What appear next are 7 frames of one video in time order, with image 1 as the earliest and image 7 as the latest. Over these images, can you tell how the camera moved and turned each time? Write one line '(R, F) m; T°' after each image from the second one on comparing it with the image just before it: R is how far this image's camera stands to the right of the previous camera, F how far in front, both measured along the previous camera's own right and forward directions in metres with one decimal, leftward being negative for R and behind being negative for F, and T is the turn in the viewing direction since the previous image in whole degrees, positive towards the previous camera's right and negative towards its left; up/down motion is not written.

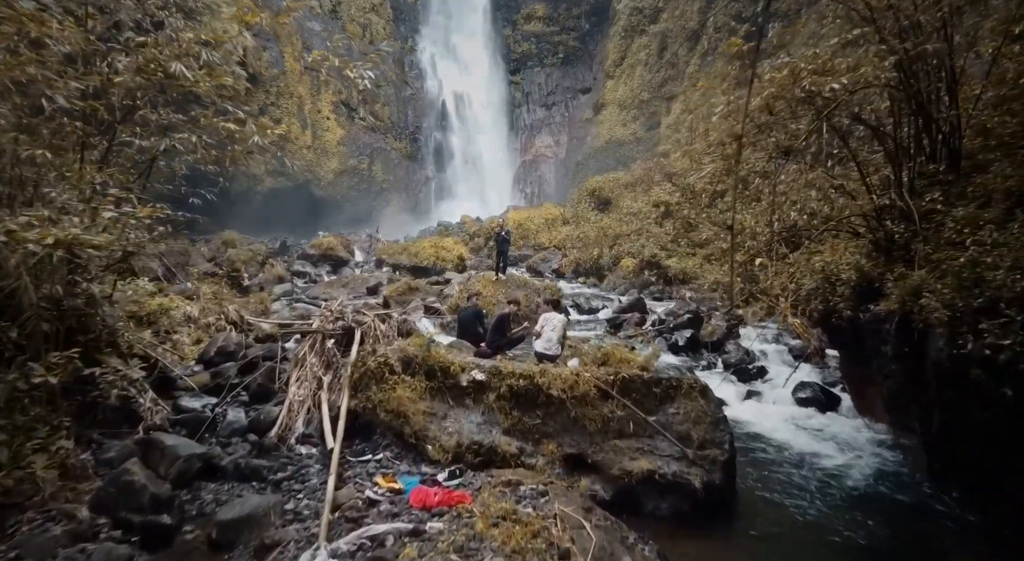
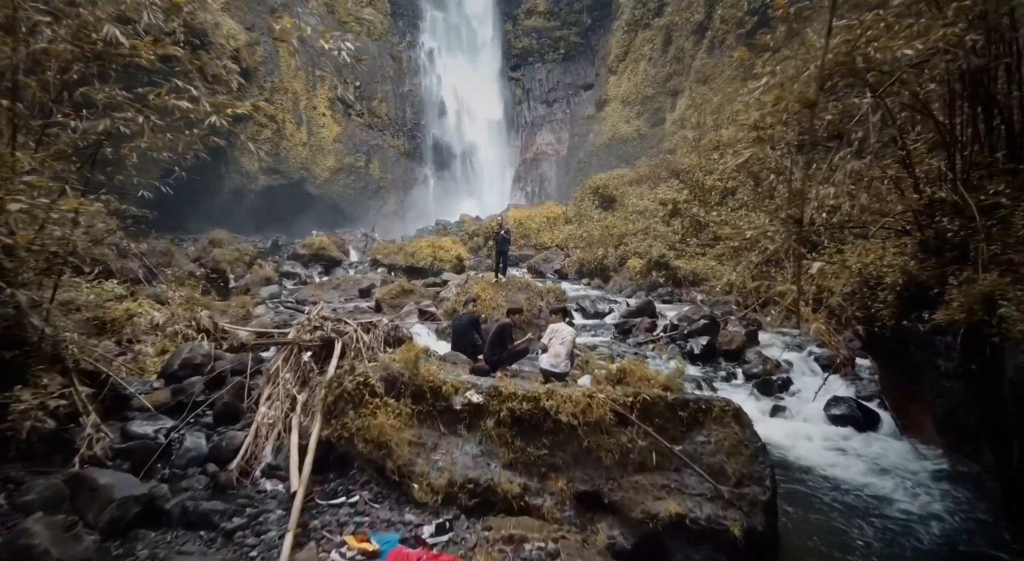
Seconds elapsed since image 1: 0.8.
(0.0, +0.7) m; 0°
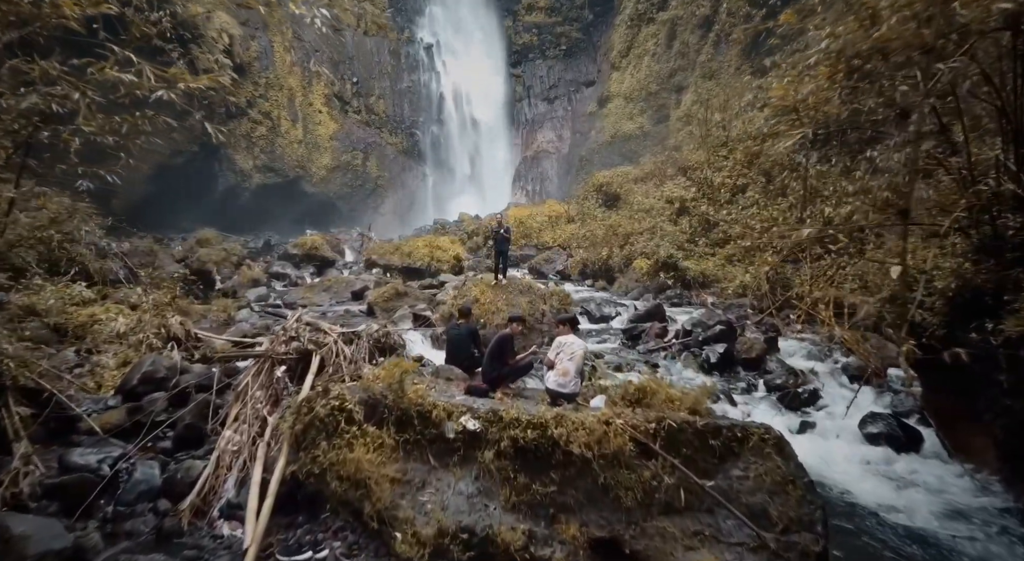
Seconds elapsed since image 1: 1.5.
(0.0, +0.6) m; 0°
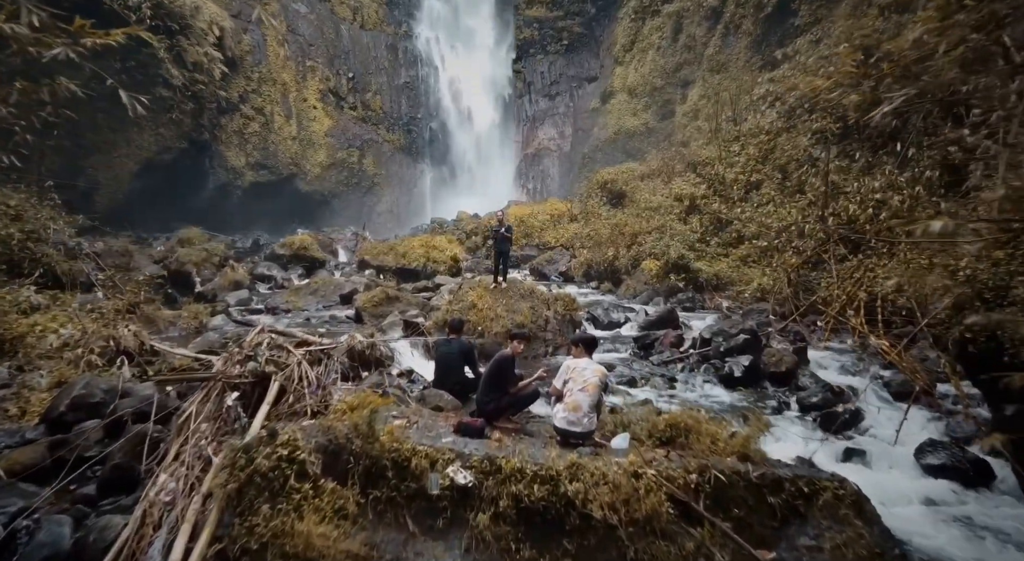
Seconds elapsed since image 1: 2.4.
(0.0, +0.8) m; 0°
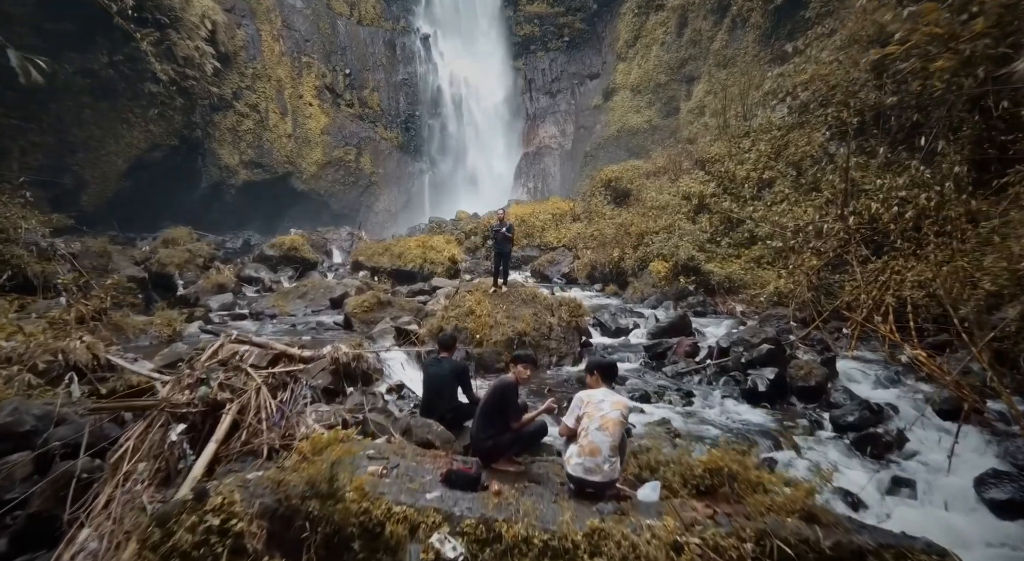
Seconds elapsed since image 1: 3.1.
(0.0, +0.6) m; 0°
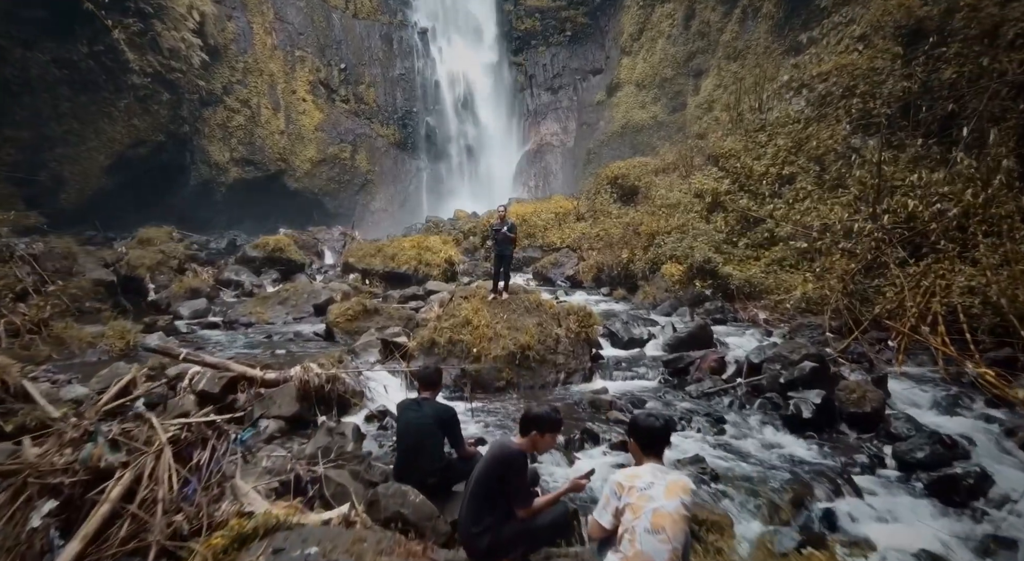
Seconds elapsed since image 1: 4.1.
(0.0, +0.9) m; 0°
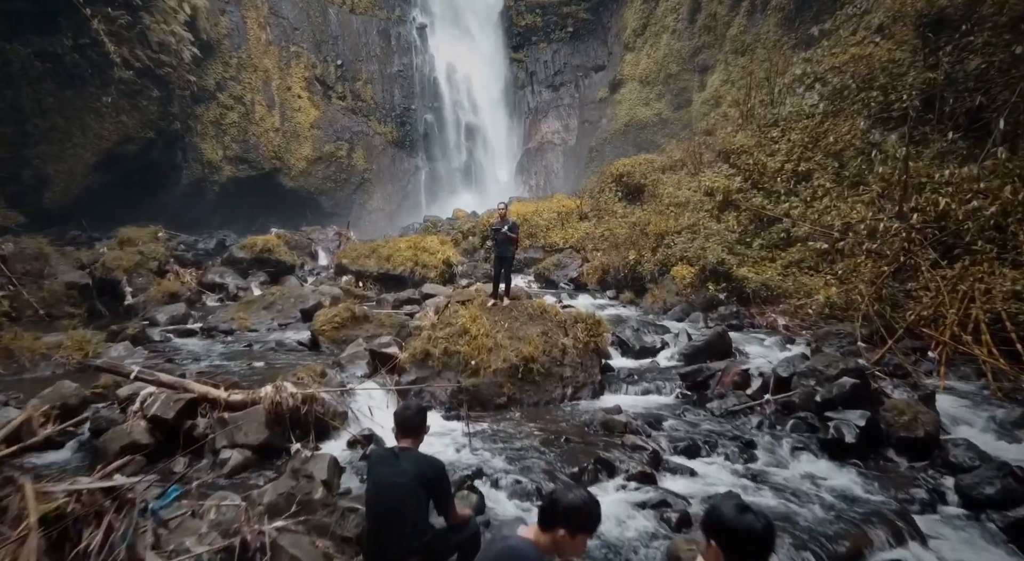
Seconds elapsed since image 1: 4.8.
(0.0, +0.6) m; 0°
